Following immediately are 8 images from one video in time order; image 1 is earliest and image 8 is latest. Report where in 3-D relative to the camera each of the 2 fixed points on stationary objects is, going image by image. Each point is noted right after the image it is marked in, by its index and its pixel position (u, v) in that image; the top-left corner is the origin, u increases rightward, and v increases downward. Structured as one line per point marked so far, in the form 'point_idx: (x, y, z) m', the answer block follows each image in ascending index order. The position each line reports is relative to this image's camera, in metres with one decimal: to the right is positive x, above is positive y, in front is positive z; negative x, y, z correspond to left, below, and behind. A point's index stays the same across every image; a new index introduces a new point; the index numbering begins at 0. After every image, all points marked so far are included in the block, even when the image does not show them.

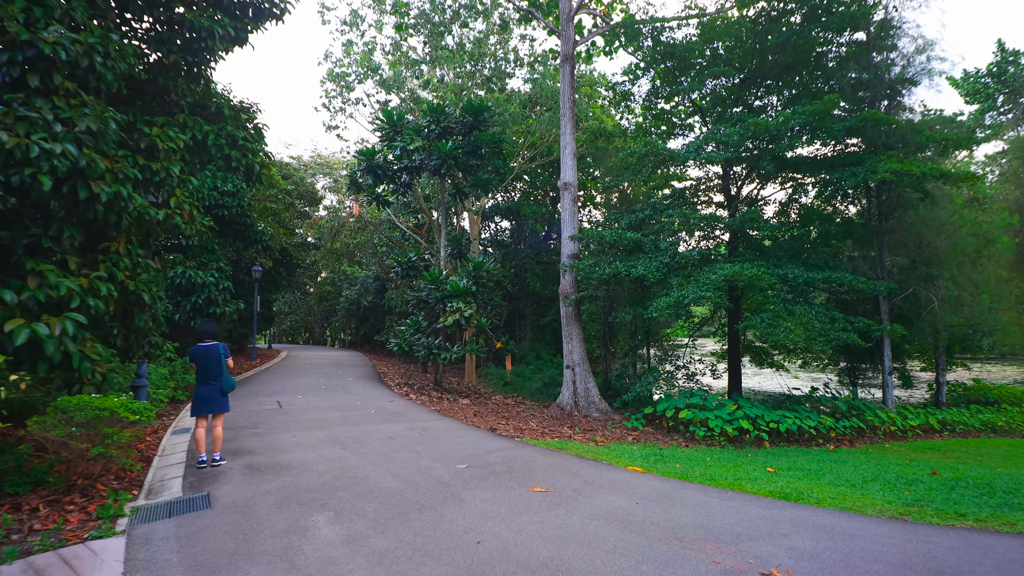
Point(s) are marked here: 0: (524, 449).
0: (+0.1, -1.7, +5.8) m
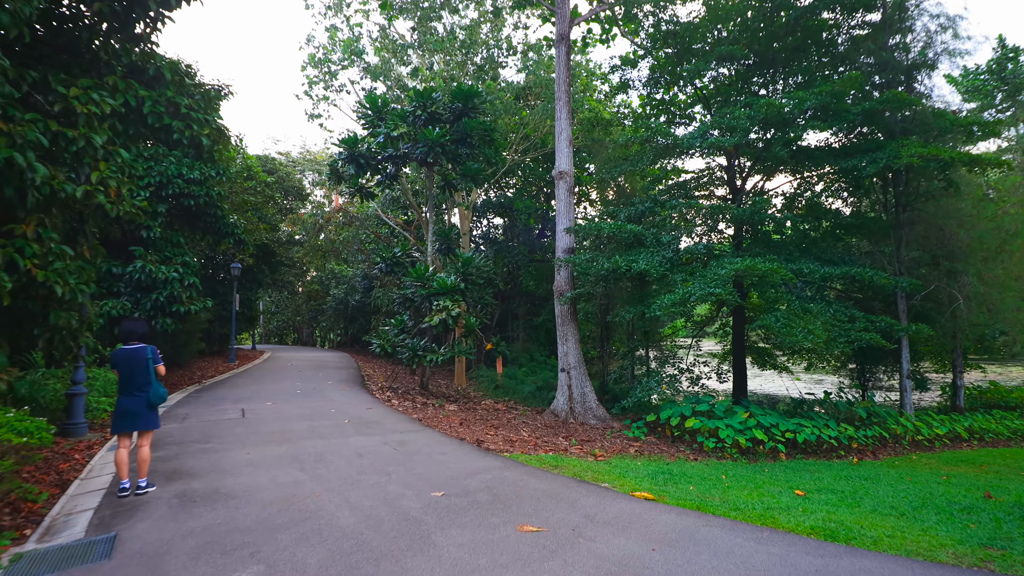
0: (0.0, -1.7, +5.0) m
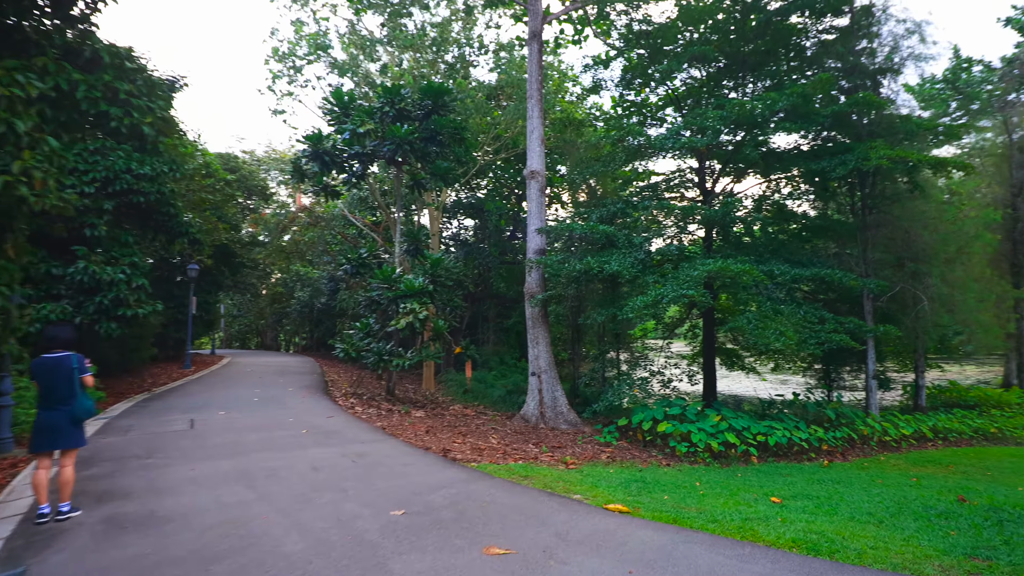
0: (-0.3, -1.7, +4.7) m
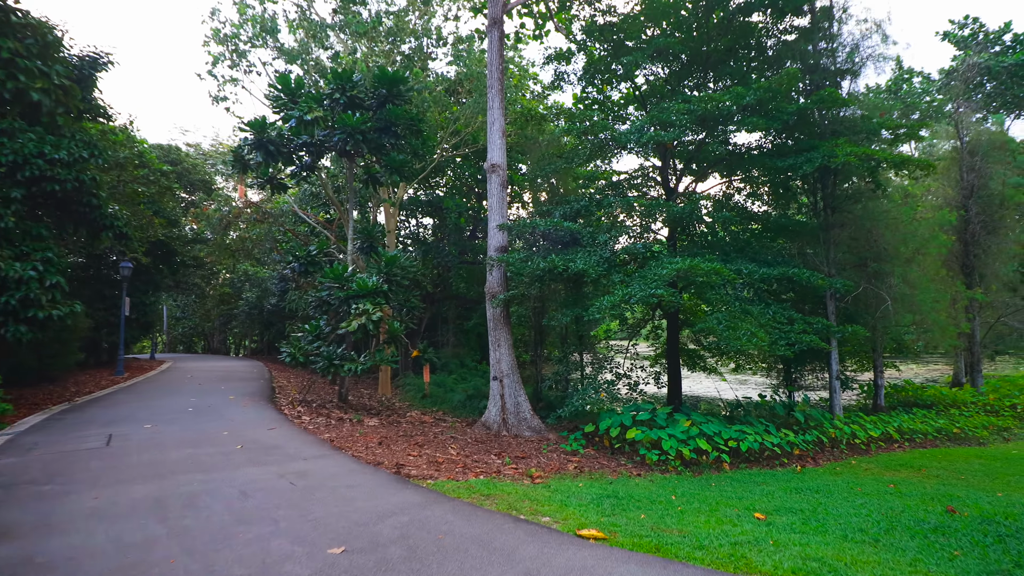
0: (-0.6, -1.6, +4.1) m
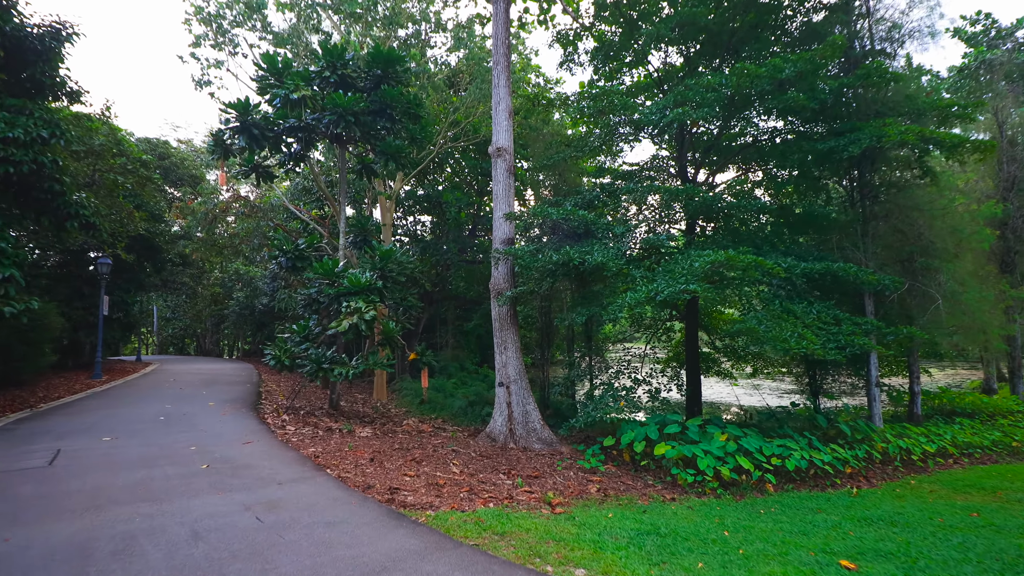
0: (-0.4, -1.6, +3.2) m
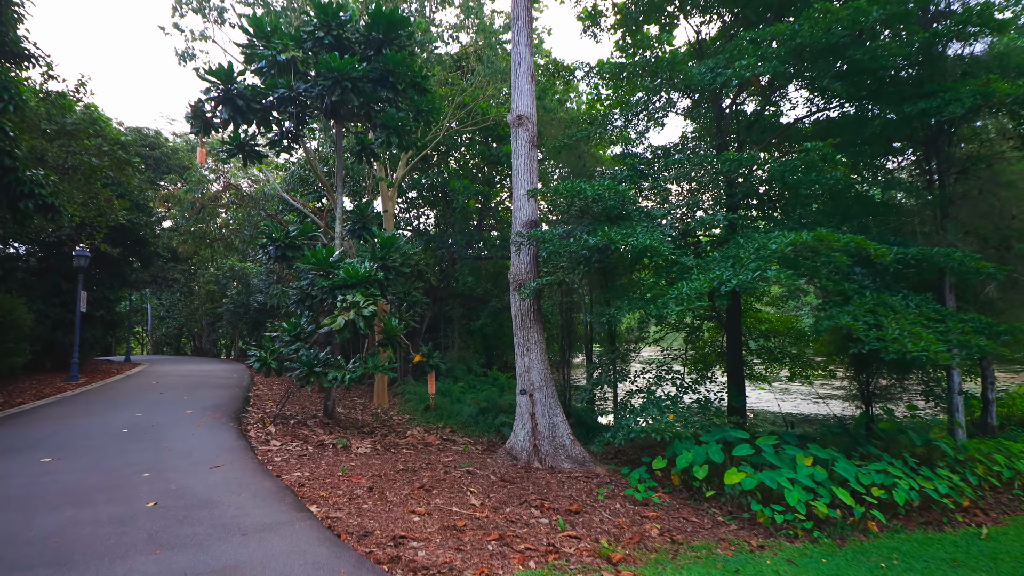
0: (-0.1, -1.4, +1.9) m
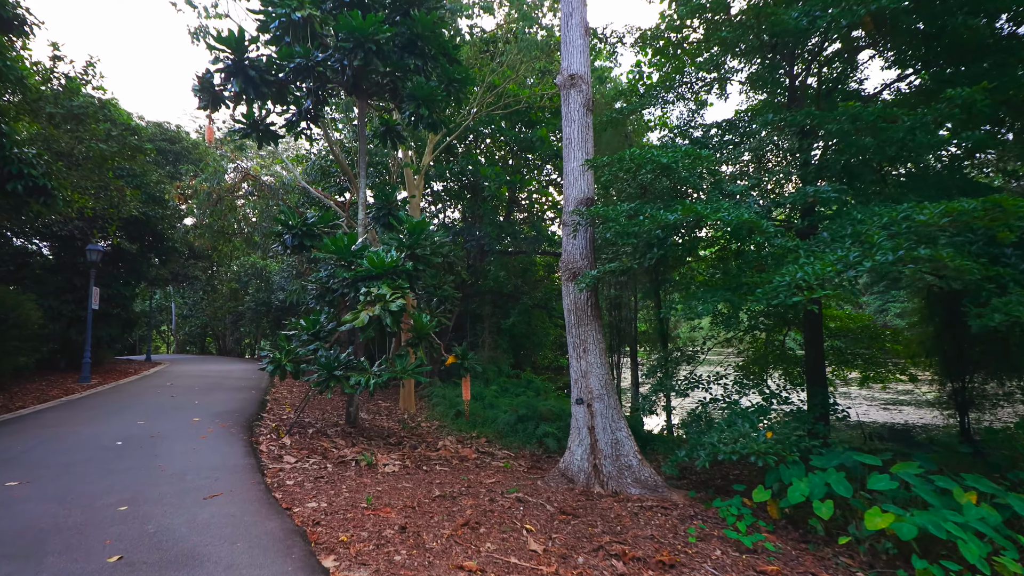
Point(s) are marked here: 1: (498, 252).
0: (+0.3, -1.3, +0.8) m
1: (-0.4, +1.0, +14.7) m
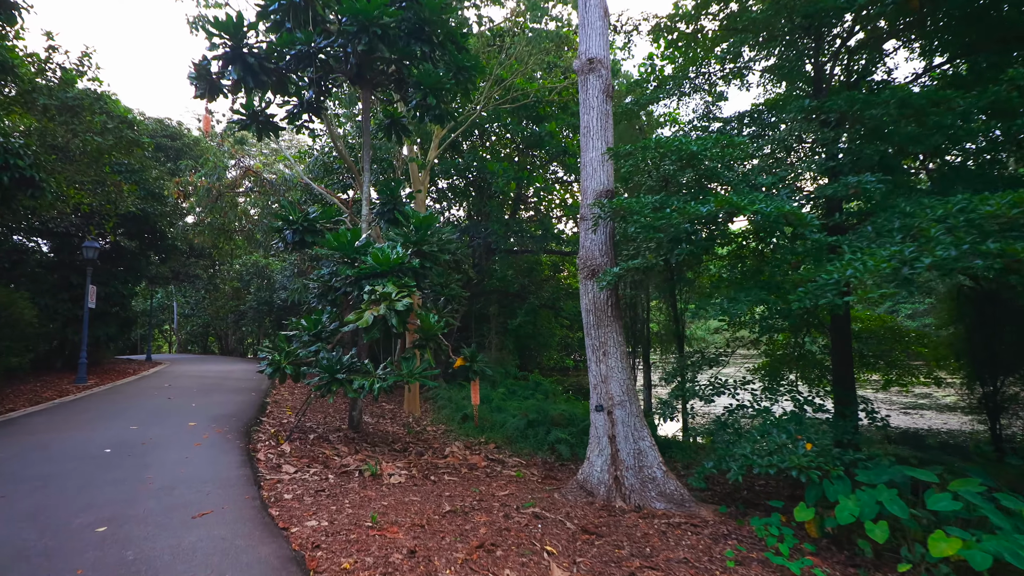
0: (+0.4, -1.3, +0.4) m
1: (-0.2, +1.0, +14.3) m
